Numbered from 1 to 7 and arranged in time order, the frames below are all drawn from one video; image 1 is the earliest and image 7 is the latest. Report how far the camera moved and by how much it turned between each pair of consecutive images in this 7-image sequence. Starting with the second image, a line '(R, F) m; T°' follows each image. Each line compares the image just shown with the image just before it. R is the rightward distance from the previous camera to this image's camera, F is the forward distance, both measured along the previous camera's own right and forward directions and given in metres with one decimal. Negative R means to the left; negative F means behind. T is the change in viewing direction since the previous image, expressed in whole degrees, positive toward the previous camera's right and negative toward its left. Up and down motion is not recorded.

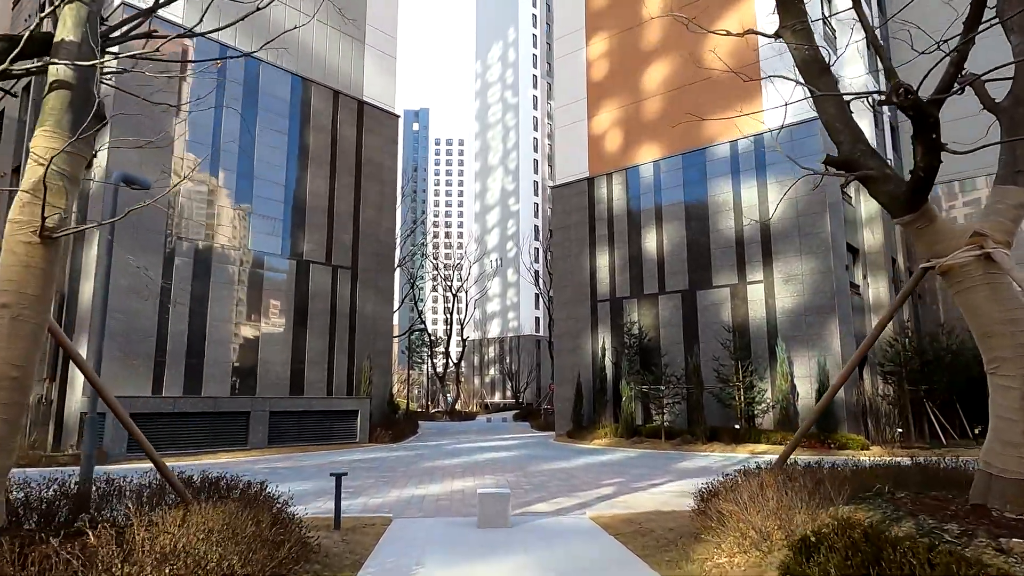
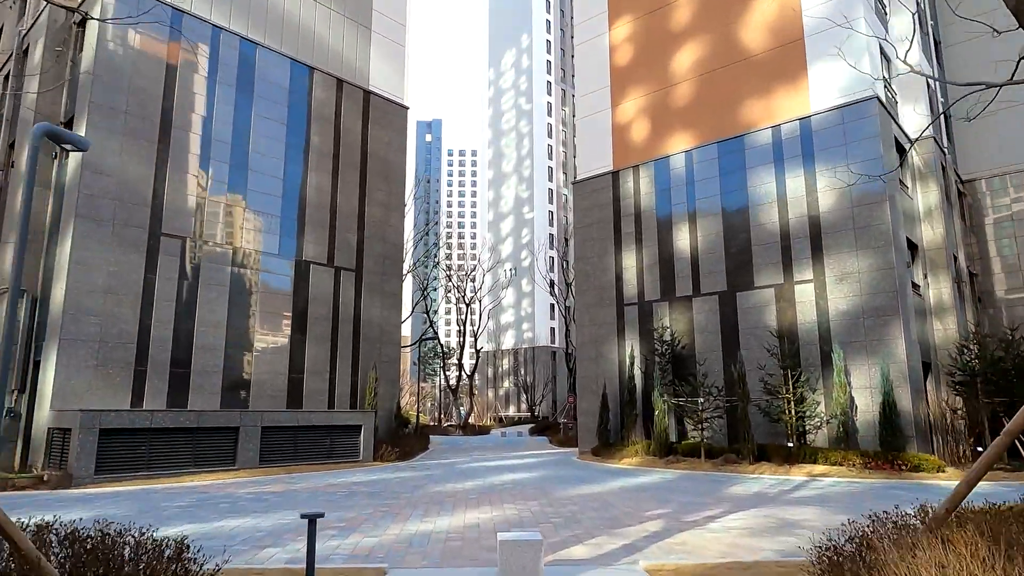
(-0.2, +2.3) m; -1°
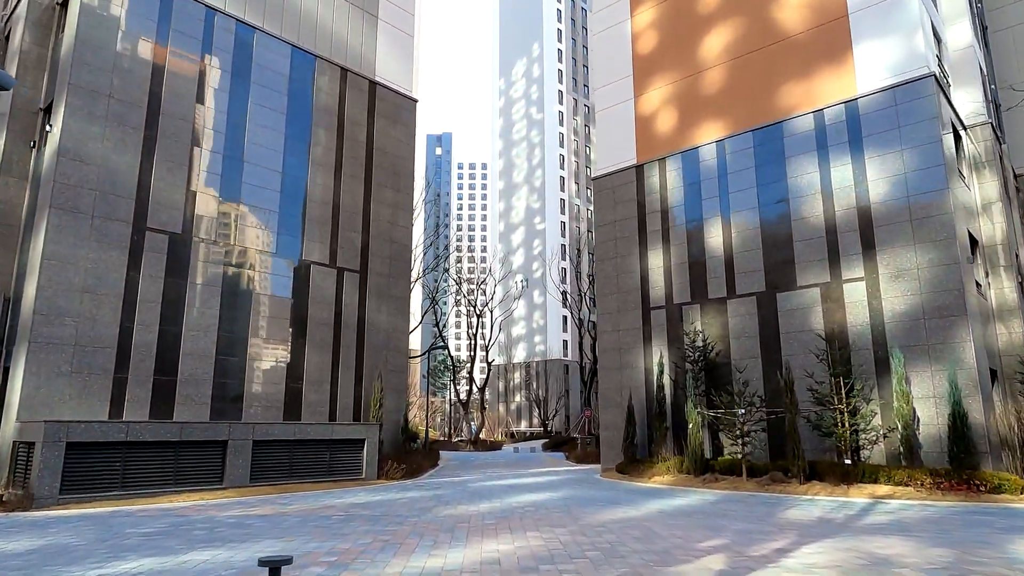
(-0.2, +1.9) m; -1°
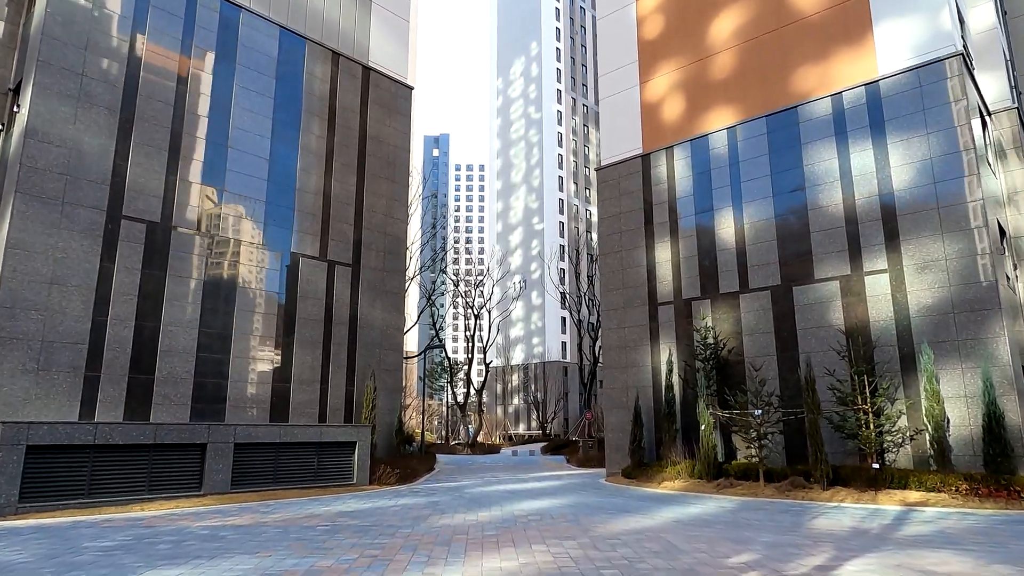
(-0.1, +1.1) m; 0°
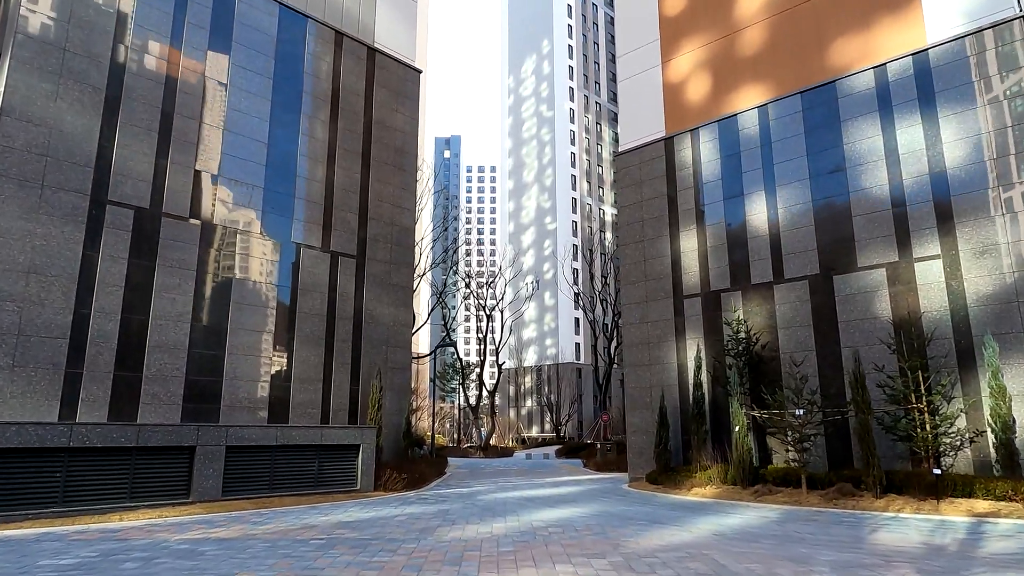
(-0.1, +1.4) m; -1°
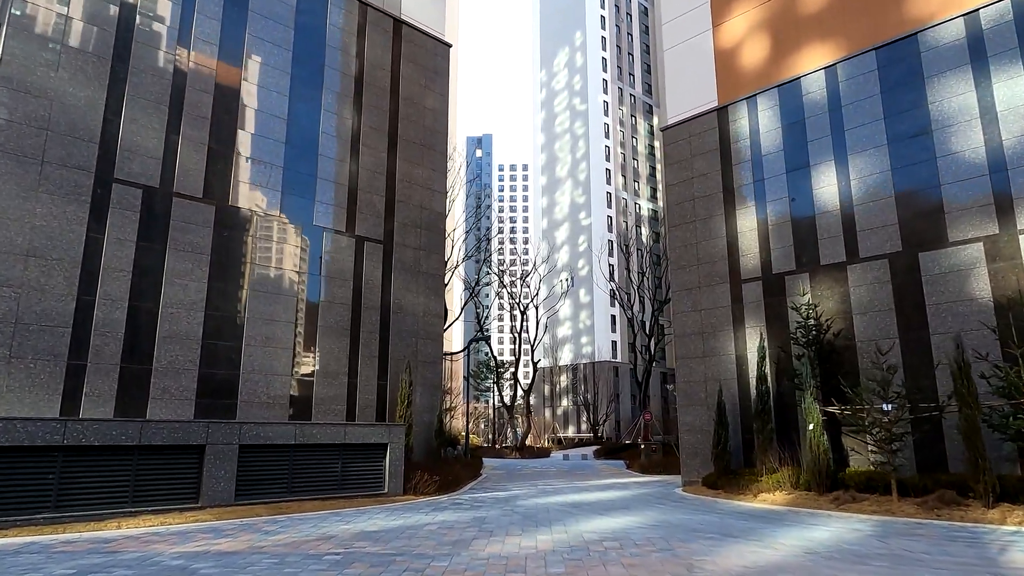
(-0.2, +1.6) m; -3°
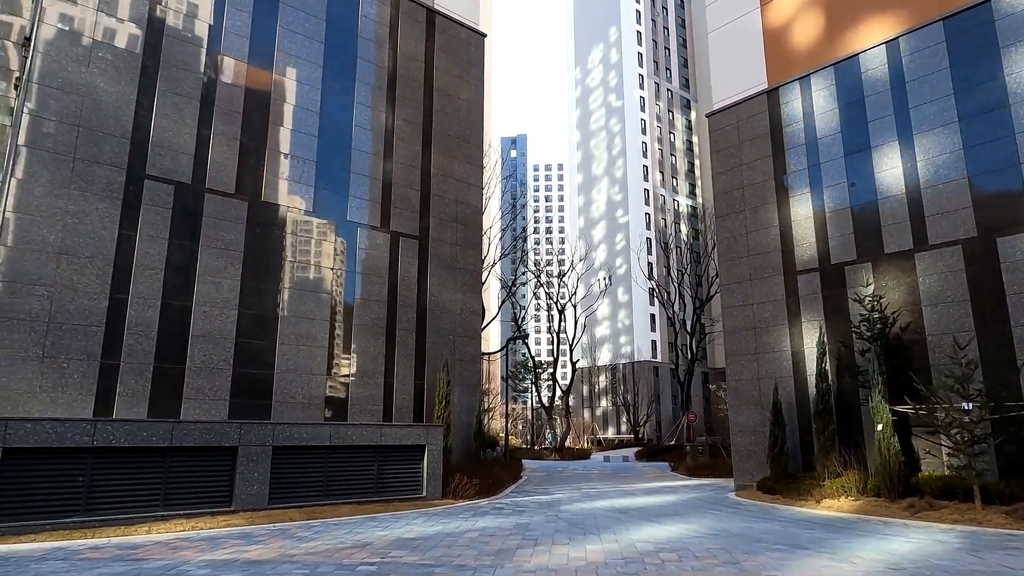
(-0.1, +0.7) m; -3°
